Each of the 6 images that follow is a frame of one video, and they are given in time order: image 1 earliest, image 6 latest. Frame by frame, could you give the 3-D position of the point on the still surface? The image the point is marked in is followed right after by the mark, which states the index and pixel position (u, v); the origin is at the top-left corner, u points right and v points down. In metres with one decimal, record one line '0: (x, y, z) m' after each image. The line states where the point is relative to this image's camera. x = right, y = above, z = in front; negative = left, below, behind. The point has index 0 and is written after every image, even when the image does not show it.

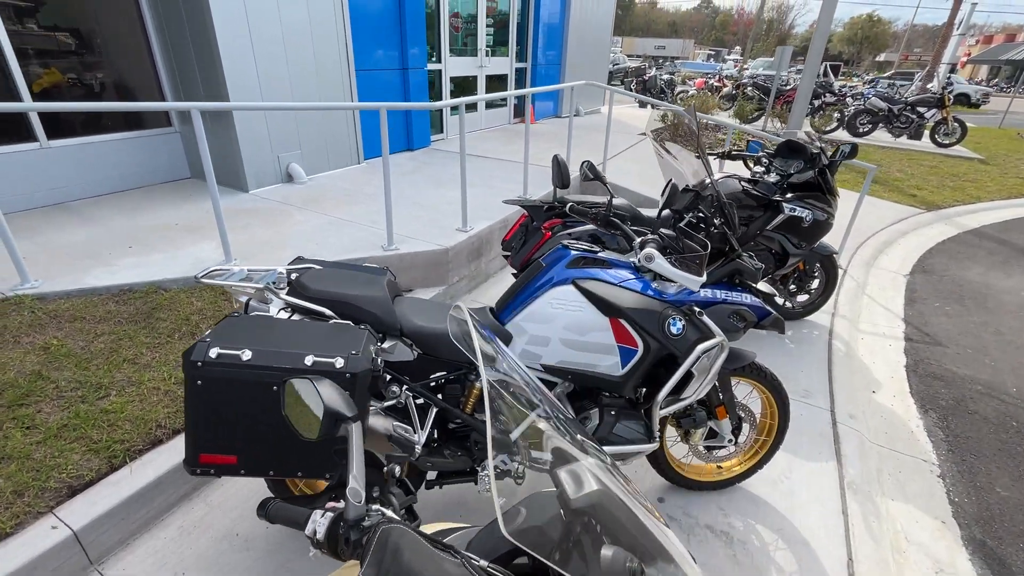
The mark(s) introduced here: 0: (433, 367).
0: (-0.3, -0.4, +2.1) m
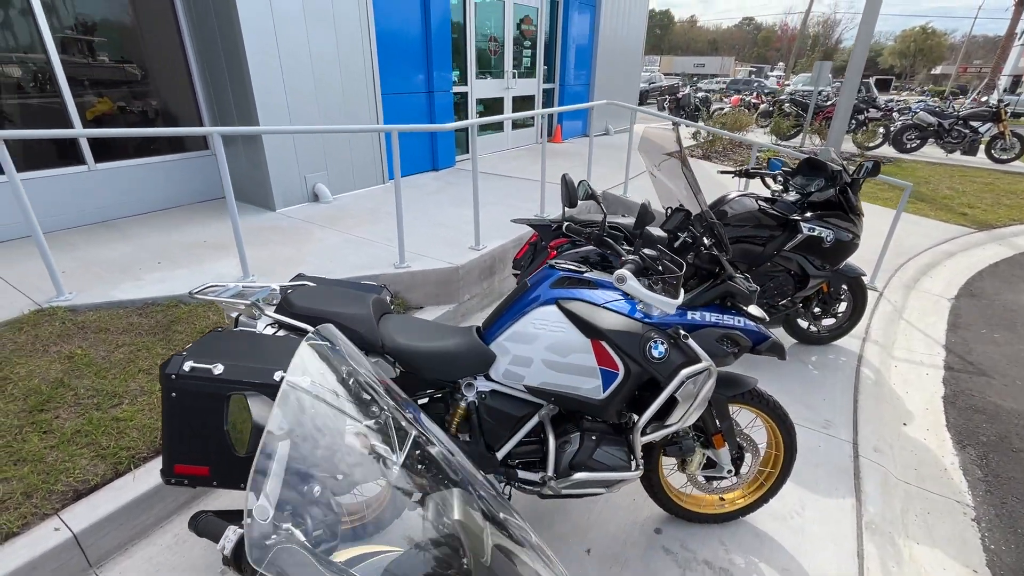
0: (-0.4, -0.4, +2.1) m
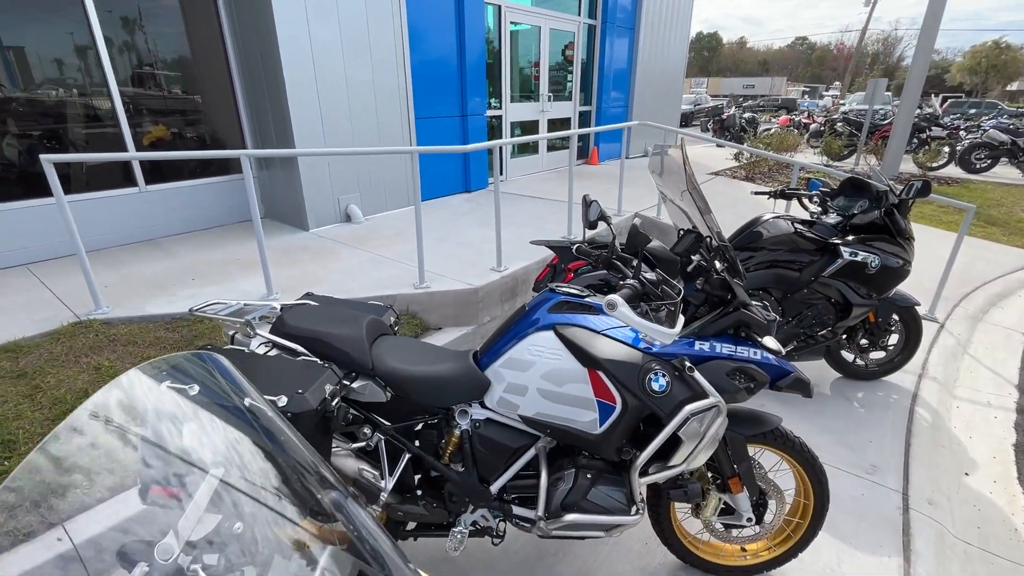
0: (-0.4, -0.5, +2.0) m
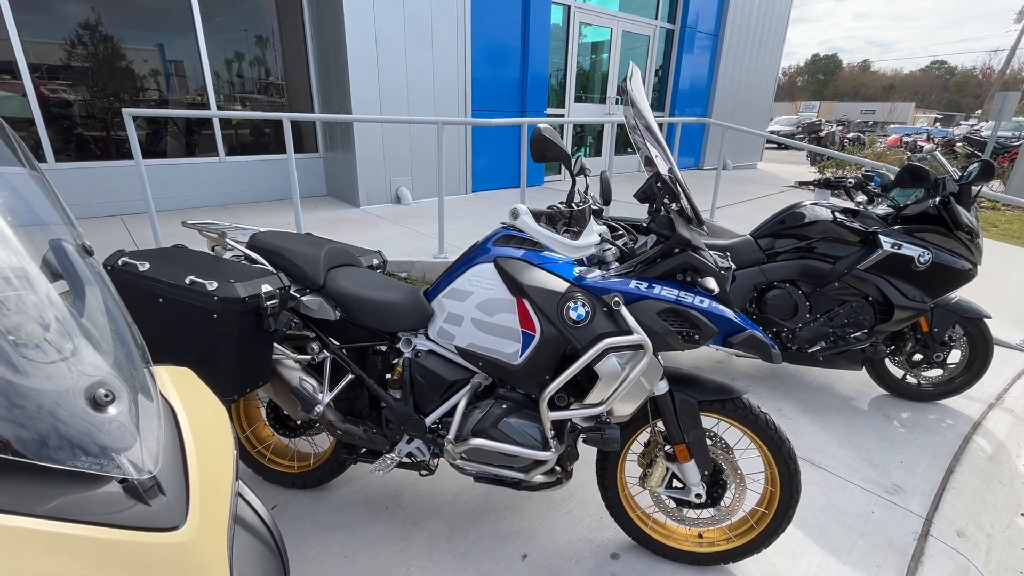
0: (-0.7, -0.2, +2.1) m
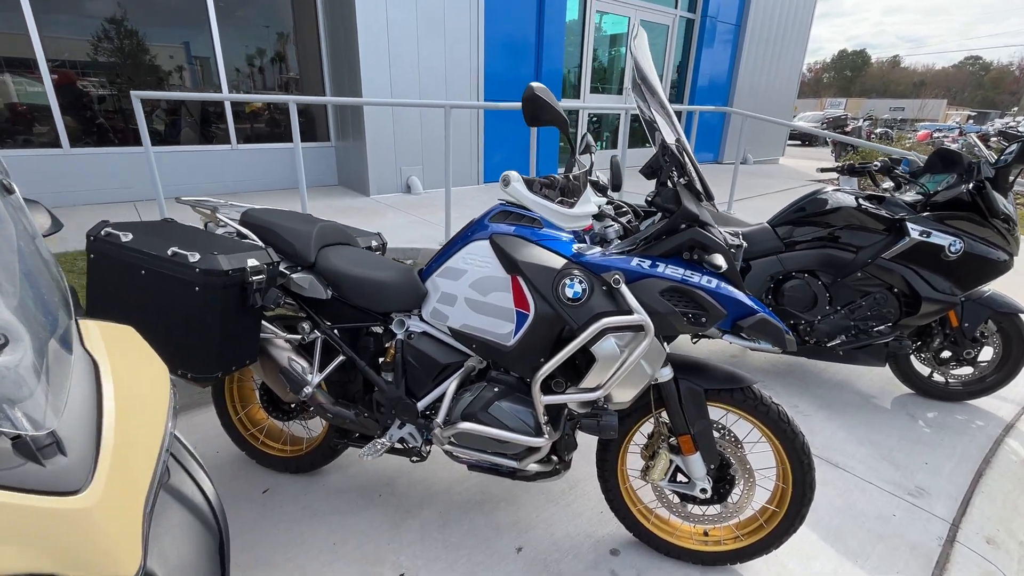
0: (-0.7, -0.1, +2.0) m
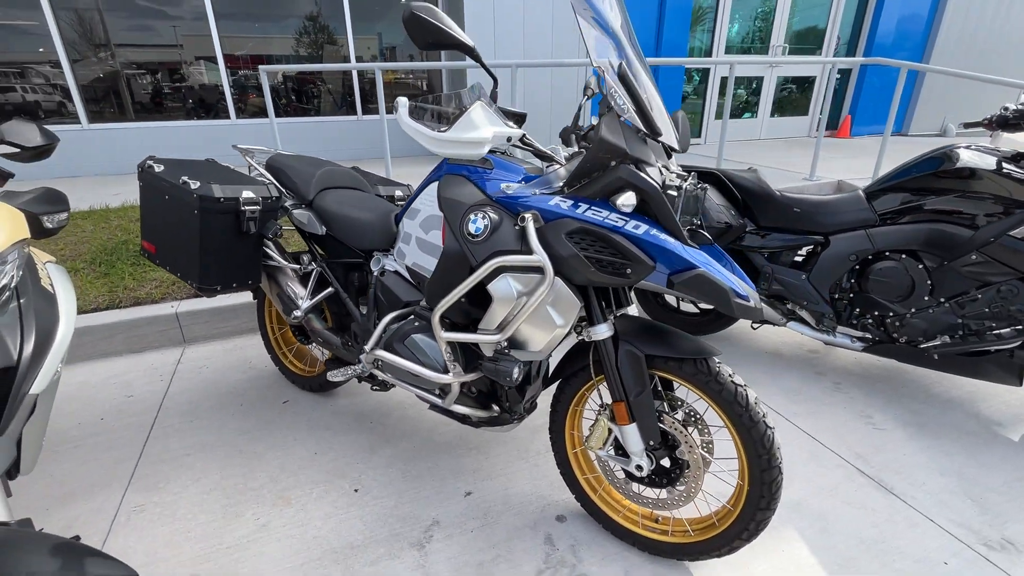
0: (-0.8, +0.2, +2.2) m
